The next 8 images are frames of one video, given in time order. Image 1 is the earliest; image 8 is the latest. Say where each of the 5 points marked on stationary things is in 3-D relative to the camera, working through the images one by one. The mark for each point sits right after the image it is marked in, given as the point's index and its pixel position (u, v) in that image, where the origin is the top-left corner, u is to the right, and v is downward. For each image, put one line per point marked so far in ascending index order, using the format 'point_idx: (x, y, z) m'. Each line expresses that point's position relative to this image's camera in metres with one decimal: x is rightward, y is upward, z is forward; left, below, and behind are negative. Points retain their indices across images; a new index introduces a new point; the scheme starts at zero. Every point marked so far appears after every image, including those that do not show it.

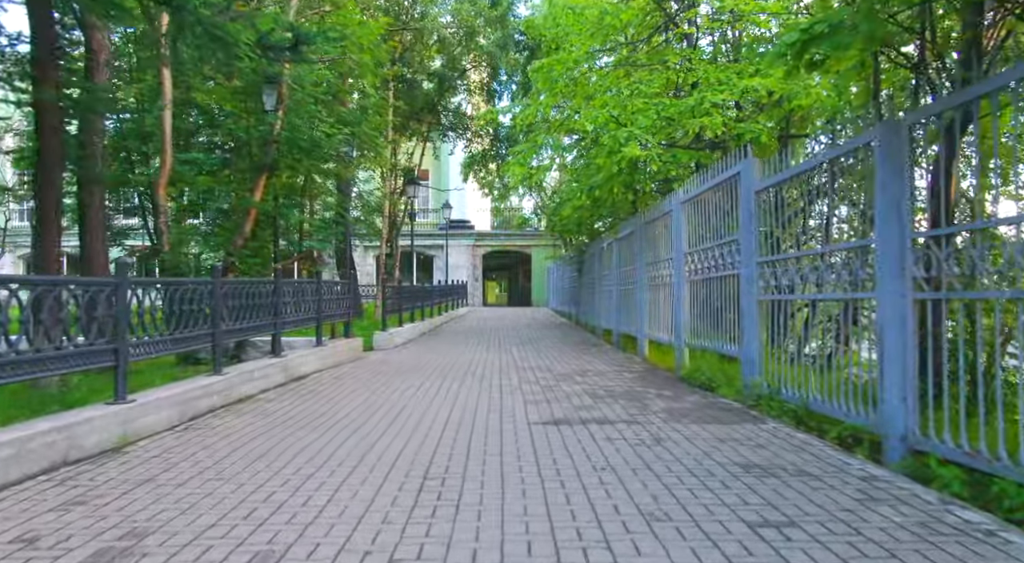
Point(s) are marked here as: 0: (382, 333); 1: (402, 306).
0: (-2.8, -1.1, +13.6) m
1: (-2.8, -0.6, +16.4) m
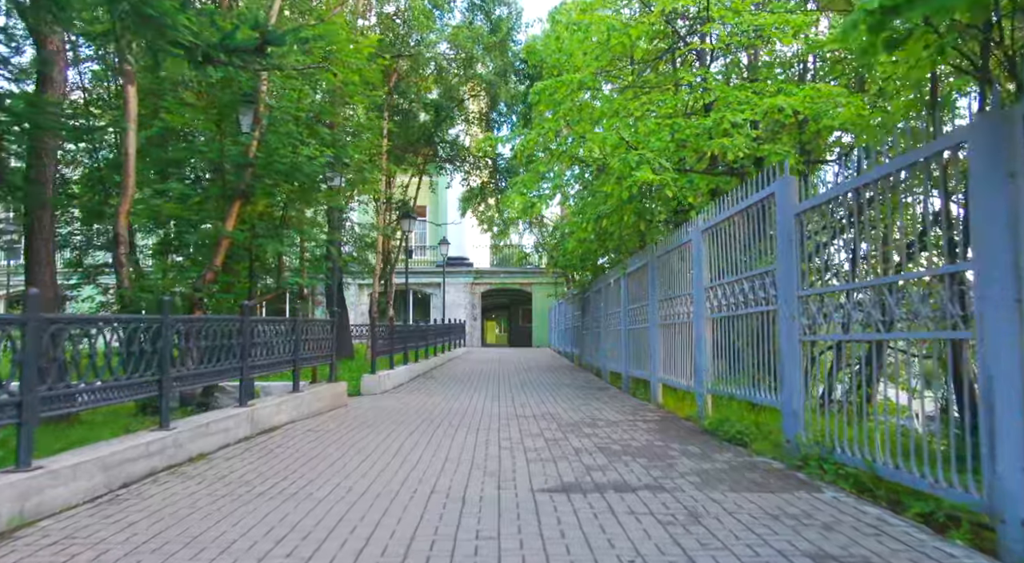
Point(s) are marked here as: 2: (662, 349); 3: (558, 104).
0: (-2.8, -1.9, +12.5) m
1: (-2.8, -1.5, +15.3) m
2: (+2.5, -1.1, +10.6) m
3: (+0.9, +3.4, +12.3) m
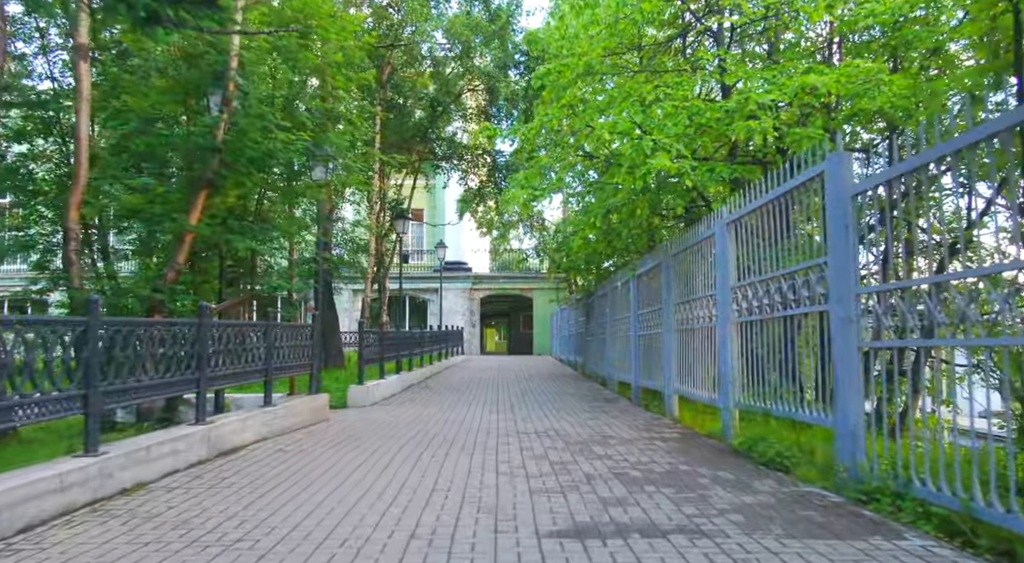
0: (-2.8, -1.9, +11.5) m
1: (-2.8, -1.6, +14.3) m
2: (+2.5, -1.1, +9.6) m
3: (+0.9, +3.4, +11.3) m
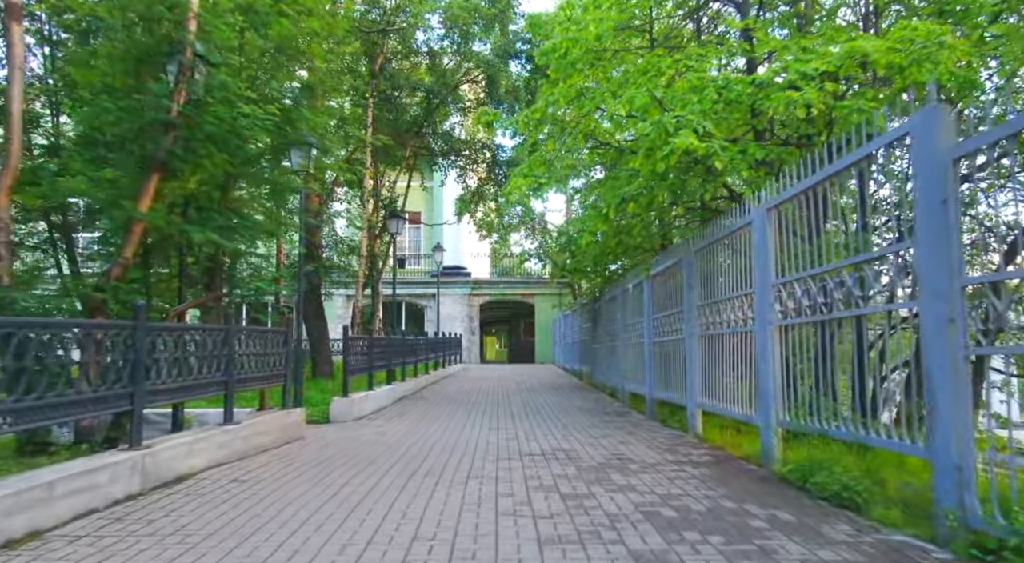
0: (-2.8, -1.9, +10.3) m
1: (-2.8, -1.6, +13.2) m
2: (+2.5, -1.1, +8.5) m
3: (+0.9, +3.4, +10.3) m
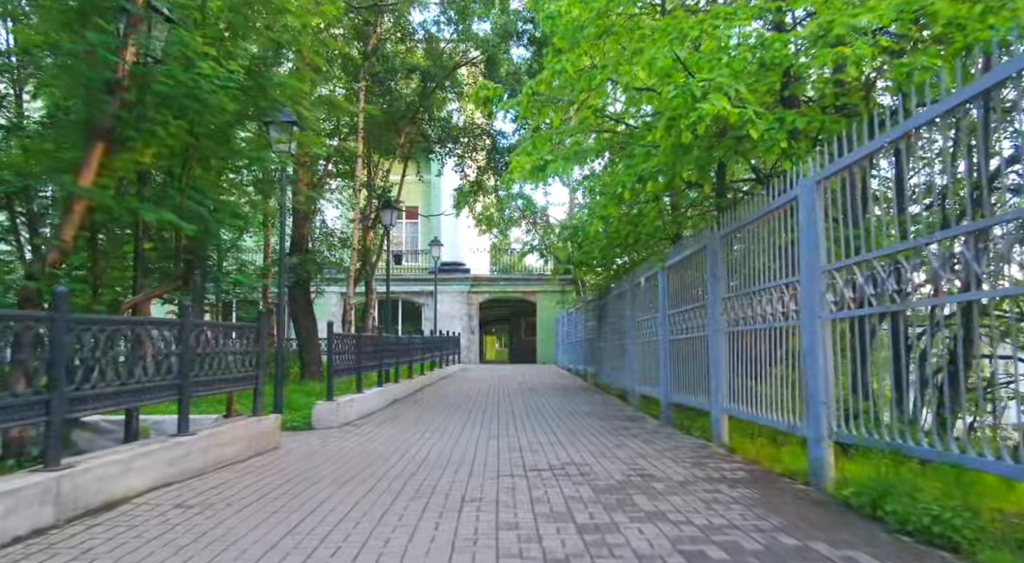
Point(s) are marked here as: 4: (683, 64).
0: (-2.7, -1.8, +9.4) m
1: (-2.8, -1.5, +12.2) m
2: (+2.6, -1.0, +7.5) m
3: (+0.9, +3.5, +9.3) m
4: (+1.8, +2.3, +7.0) m
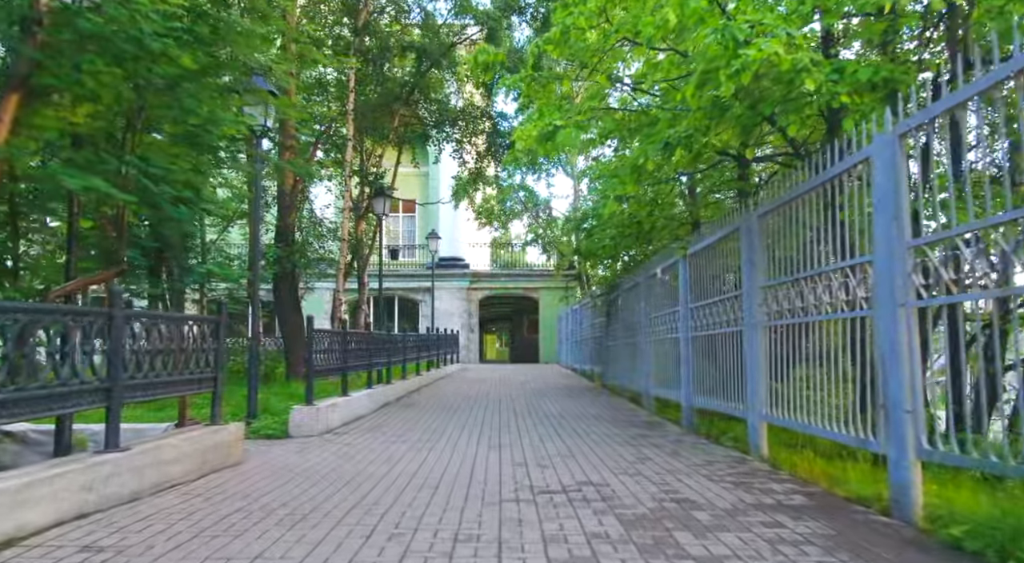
0: (-2.7, -1.6, +8.3) m
1: (-2.7, -1.4, +11.1) m
2: (+2.6, -0.9, +6.4) m
3: (+1.0, +3.6, +8.2) m
4: (+1.9, +2.5, +5.9) m
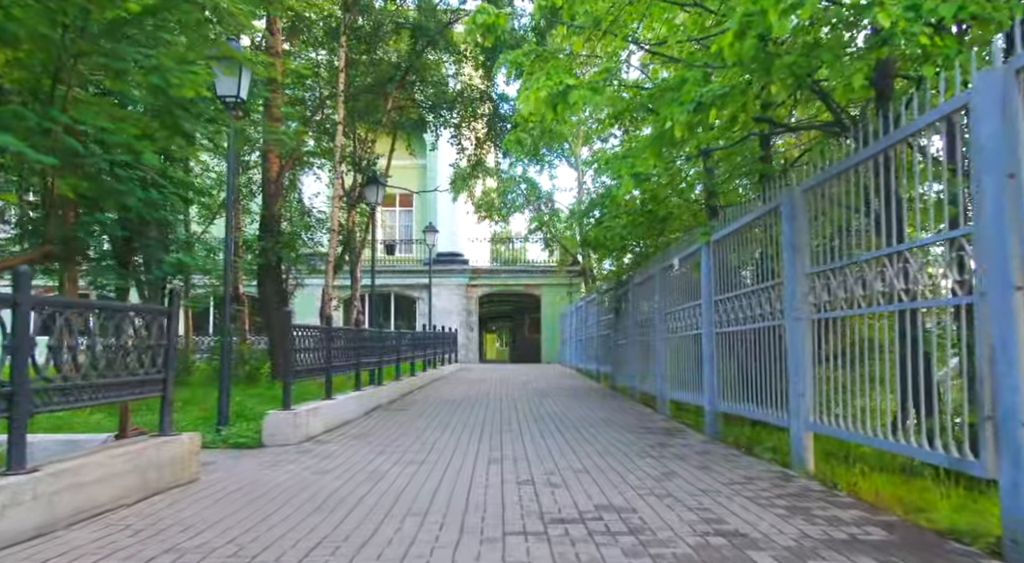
0: (-2.6, -1.5, +7.3) m
1: (-2.7, -1.3, +10.2) m
2: (+2.6, -0.7, +5.4) m
3: (+1.0, +3.8, +7.2) m
4: (+1.9, +2.6, +5.0) m
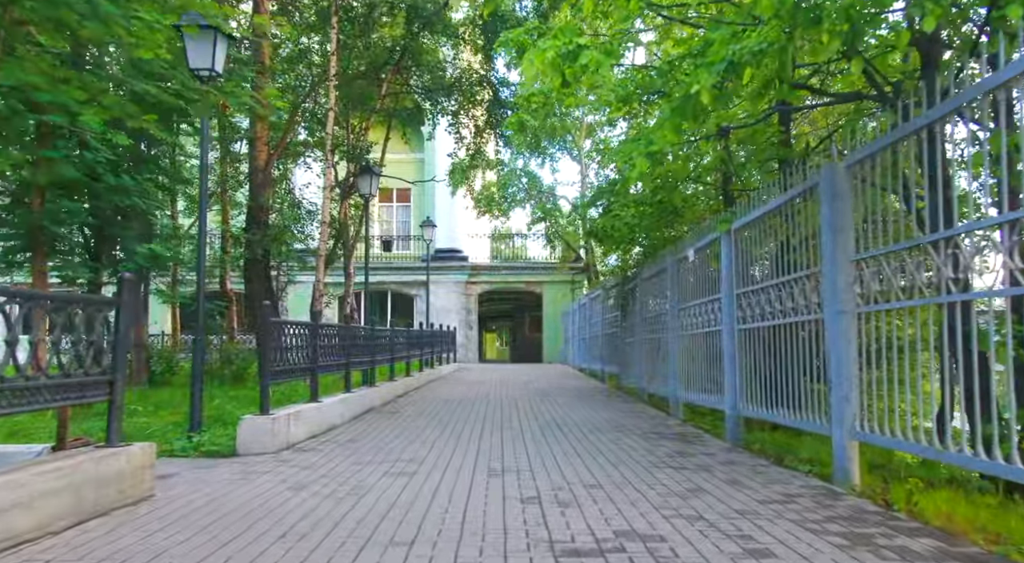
0: (-2.6, -1.4, +6.6) m
1: (-2.7, -1.2, +9.4) m
2: (+2.7, -0.7, +4.7) m
3: (+1.0, +3.9, +6.5) m
4: (+1.9, +2.7, +4.3) m
